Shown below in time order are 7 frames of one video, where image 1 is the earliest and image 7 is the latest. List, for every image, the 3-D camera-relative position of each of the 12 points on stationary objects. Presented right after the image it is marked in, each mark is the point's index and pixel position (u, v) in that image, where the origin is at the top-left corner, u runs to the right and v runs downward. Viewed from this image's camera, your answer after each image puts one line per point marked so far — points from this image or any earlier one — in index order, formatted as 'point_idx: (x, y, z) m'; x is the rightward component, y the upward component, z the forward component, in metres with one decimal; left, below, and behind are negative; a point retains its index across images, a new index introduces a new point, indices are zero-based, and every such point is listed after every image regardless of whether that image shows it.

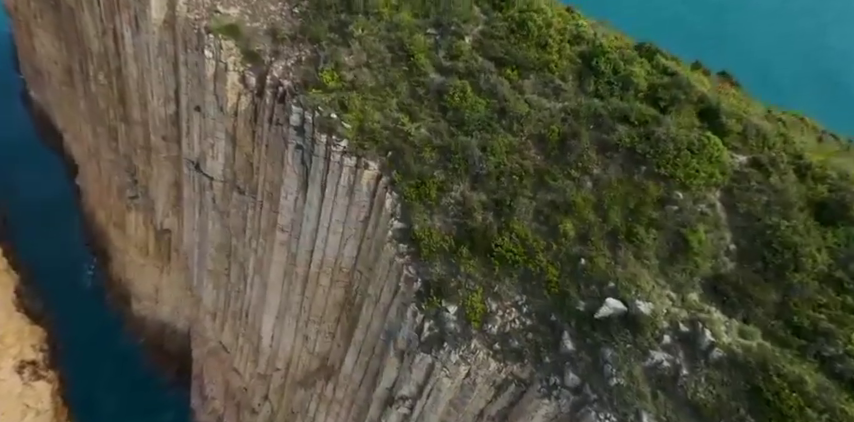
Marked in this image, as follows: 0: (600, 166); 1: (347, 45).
0: (+3.7, +1.0, +11.4) m
1: (-2.4, +5.1, +16.0) m
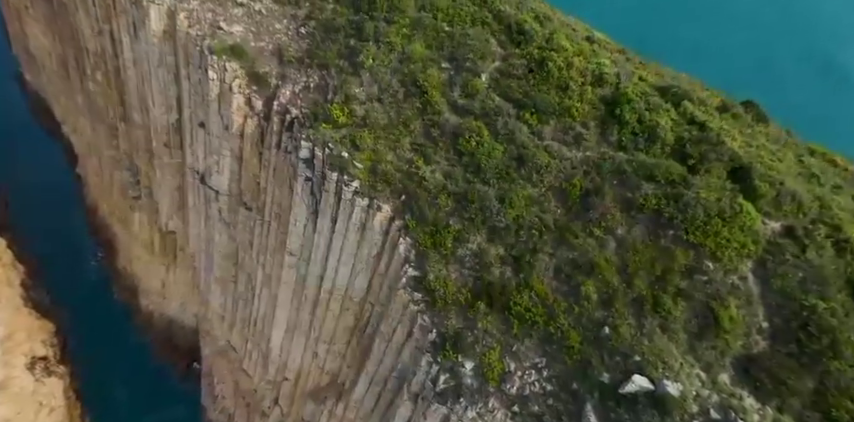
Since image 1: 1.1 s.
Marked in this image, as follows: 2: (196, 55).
0: (+4.1, -0.3, +11.0) m
1: (-2.0, +4.0, +15.4) m
2: (-8.4, +5.8, +19.1) m
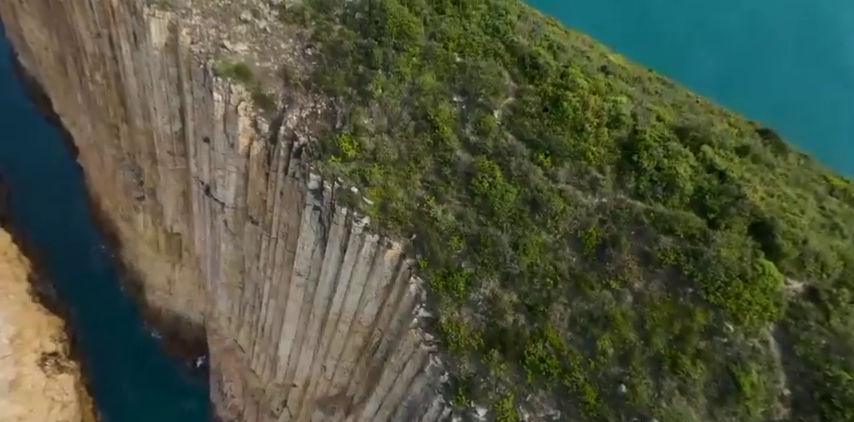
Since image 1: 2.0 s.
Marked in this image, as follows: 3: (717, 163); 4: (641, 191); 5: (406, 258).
0: (+4.4, -1.4, +10.8) m
1: (-1.7, +3.0, +15.0) m
2: (-8.1, +5.0, +18.7) m
3: (+6.3, +1.0, +11.5) m
4: (+4.6, +0.4, +11.5) m
5: (-0.5, -1.2, +13.6) m
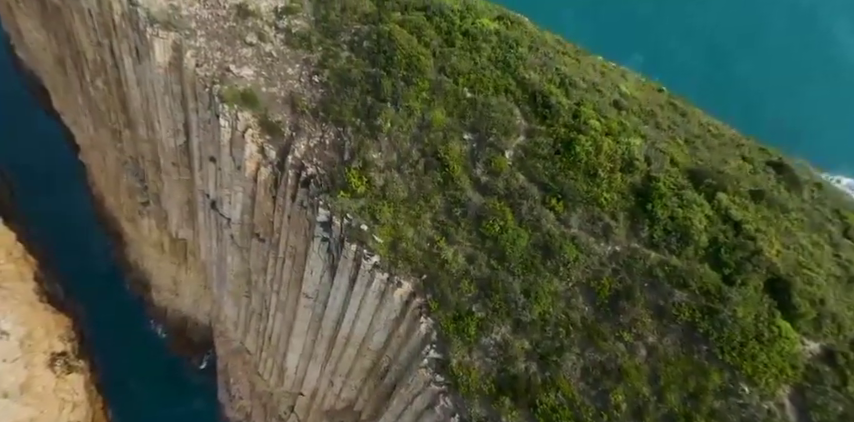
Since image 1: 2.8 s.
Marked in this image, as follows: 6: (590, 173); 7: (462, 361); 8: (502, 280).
0: (+4.6, -2.5, +10.7) m
1: (-1.5, +2.0, +14.9) m
2: (-7.8, +4.1, +18.6) m
3: (+6.5, 0.0, +11.3) m
4: (+4.9, -0.6, +11.4) m
5: (-0.3, -2.2, +13.5) m
6: (+3.8, +0.9, +12.3) m
7: (+0.8, -3.6, +12.5) m
8: (+1.7, -1.6, +12.3) m
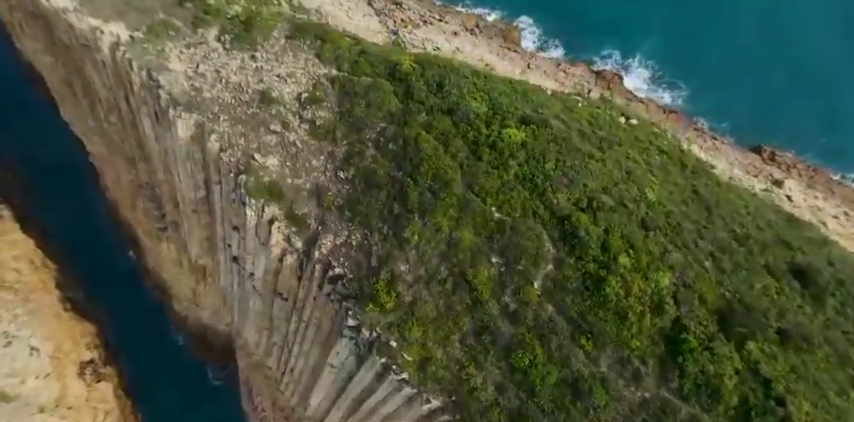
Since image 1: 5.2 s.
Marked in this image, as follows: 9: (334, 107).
0: (+5.4, -5.9, +11.0) m
1: (-0.7, -1.2, +15.1) m
2: (-7.0, +1.0, +18.7) m
3: (+7.2, -3.4, +11.5) m
4: (+5.6, -4.0, +11.6) m
5: (+0.5, -5.5, +13.9) m
6: (+4.5, -2.4, +12.5) m
7: (+1.6, -6.9, +12.9) m
8: (+2.5, -4.9, +12.6) m
9: (-3.1, +3.5, +17.9) m
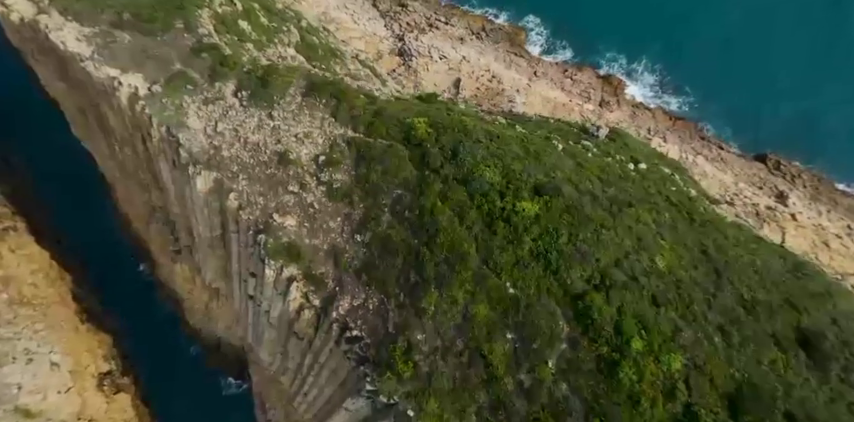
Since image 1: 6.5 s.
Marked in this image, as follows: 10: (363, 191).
0: (+5.8, -8.0, +11.5) m
1: (-0.2, -3.2, +15.5) m
2: (-6.5, -1.0, +19.2) m
3: (+7.7, -5.5, +11.9) m
4: (+6.1, -6.1, +12.0) m
5: (+1.0, -7.6, +14.4) m
6: (+5.0, -4.5, +12.9) m
7: (+2.1, -9.0, +13.4) m
8: (+3.0, -7.0, +13.1) m
9: (-2.7, +1.4, +18.4) m
10: (-2.2, +0.7, +17.9) m
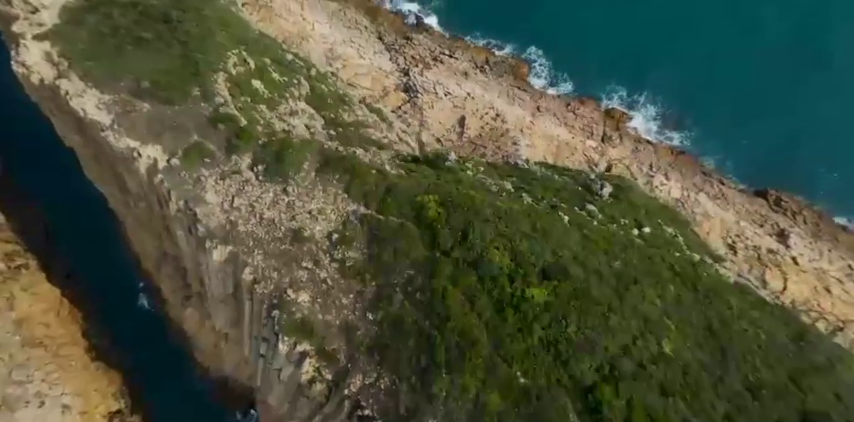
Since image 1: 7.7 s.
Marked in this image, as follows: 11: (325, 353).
0: (+6.1, -10.4, +11.5) m
1: (+0.1, -5.8, +15.8) m
2: (-6.1, -3.8, +19.6) m
3: (+8.0, -7.9, +12.0) m
4: (+6.4, -8.5, +12.1) m
5: (+1.3, -10.1, +14.5) m
6: (+5.3, -7.0, +13.1) m
7: (+2.4, -11.5, +13.4) m
8: (+3.3, -9.5, +13.2) m
9: (-2.3, -1.3, +18.9) m
10: (-1.8, -2.0, +18.4) m
11: (-3.5, -5.0, +18.4) m
